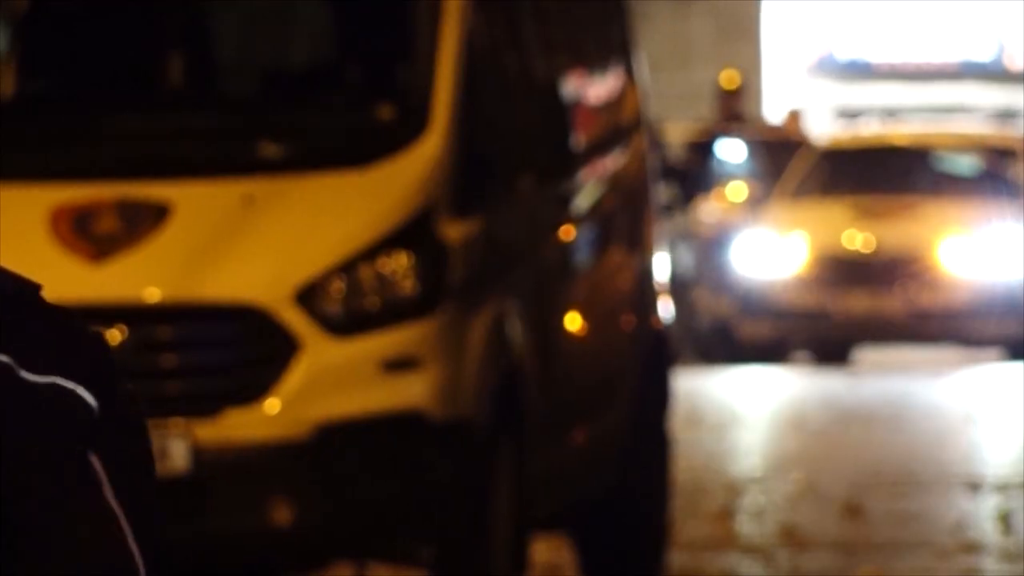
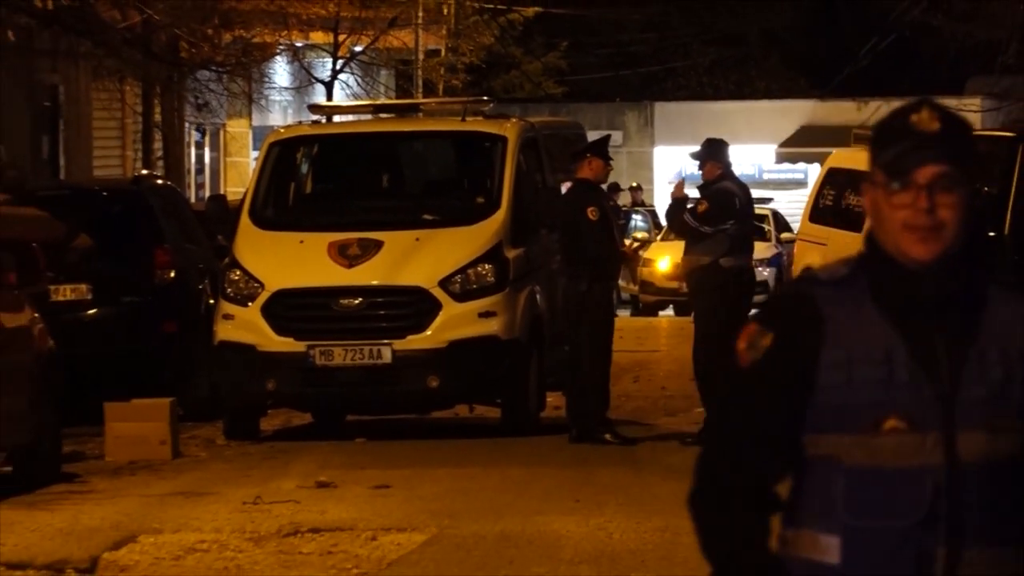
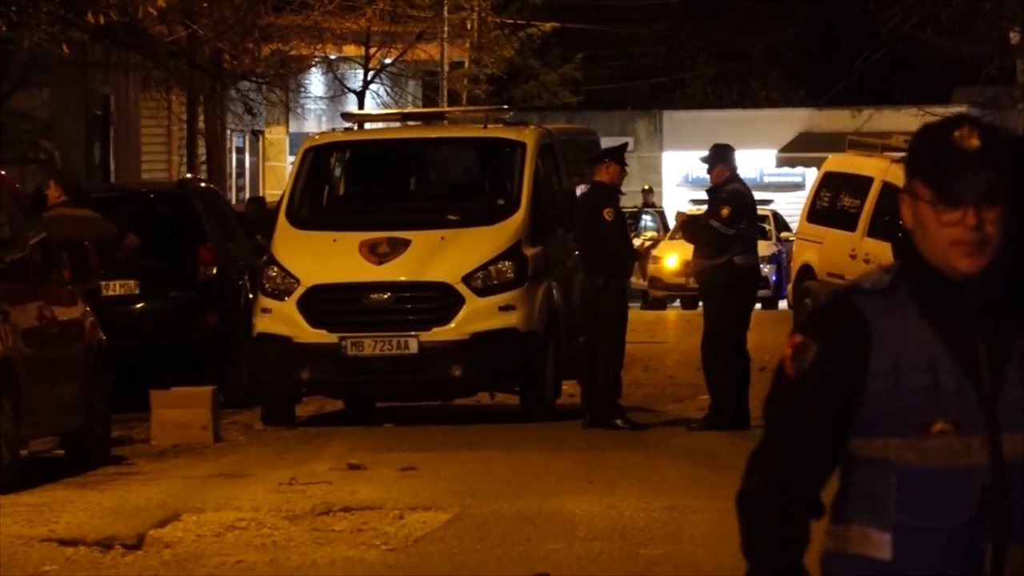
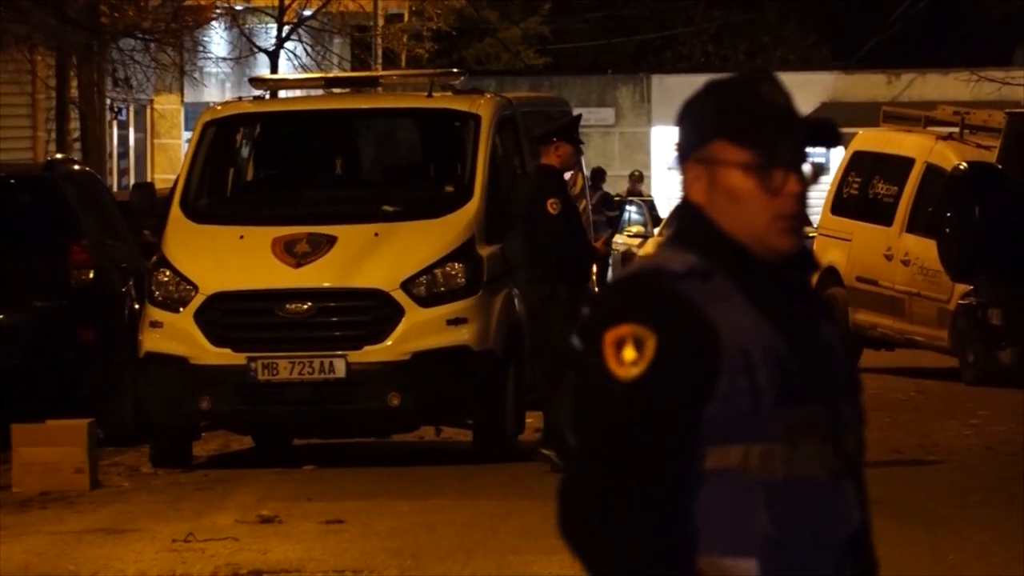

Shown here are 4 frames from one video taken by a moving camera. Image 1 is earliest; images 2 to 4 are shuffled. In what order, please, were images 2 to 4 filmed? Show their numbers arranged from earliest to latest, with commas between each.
4, 2, 3
